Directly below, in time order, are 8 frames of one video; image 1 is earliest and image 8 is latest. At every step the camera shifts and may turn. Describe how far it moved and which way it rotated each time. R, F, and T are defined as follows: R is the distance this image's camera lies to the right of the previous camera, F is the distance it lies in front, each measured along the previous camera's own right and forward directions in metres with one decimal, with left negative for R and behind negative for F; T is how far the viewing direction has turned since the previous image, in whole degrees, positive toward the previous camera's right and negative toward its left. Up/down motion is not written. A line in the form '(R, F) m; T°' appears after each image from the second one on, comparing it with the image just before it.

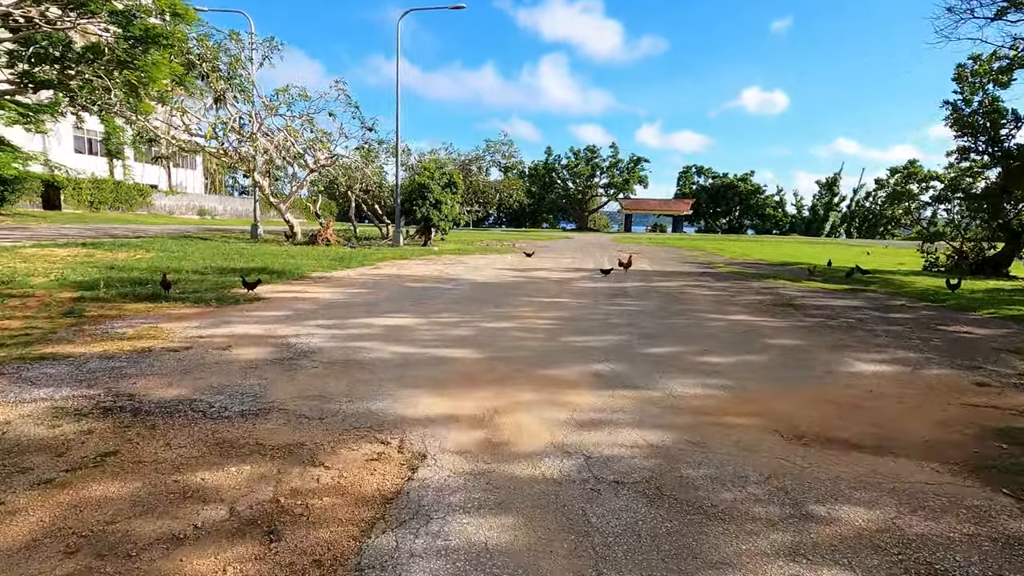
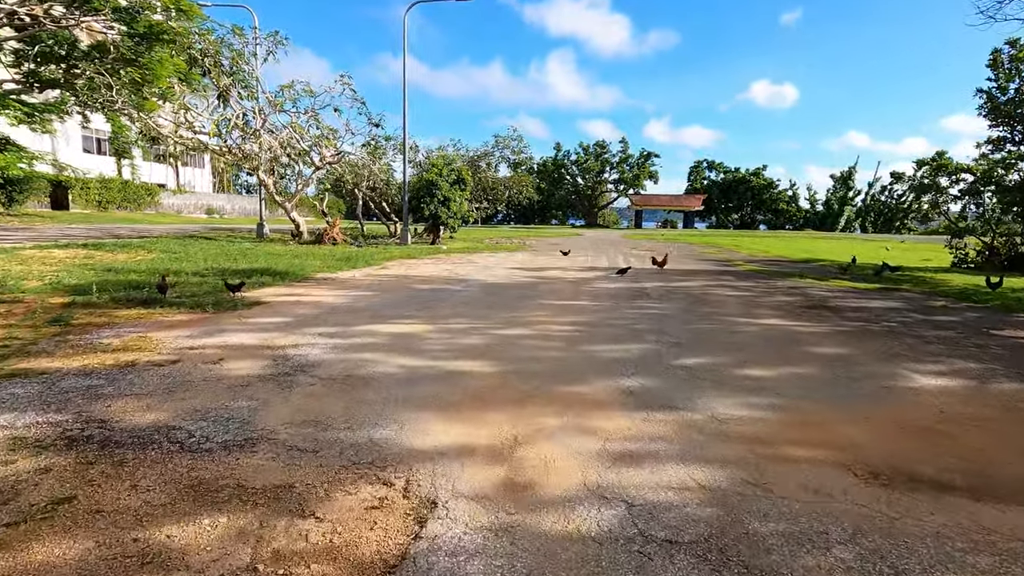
(-0.1, +0.6) m; -1°
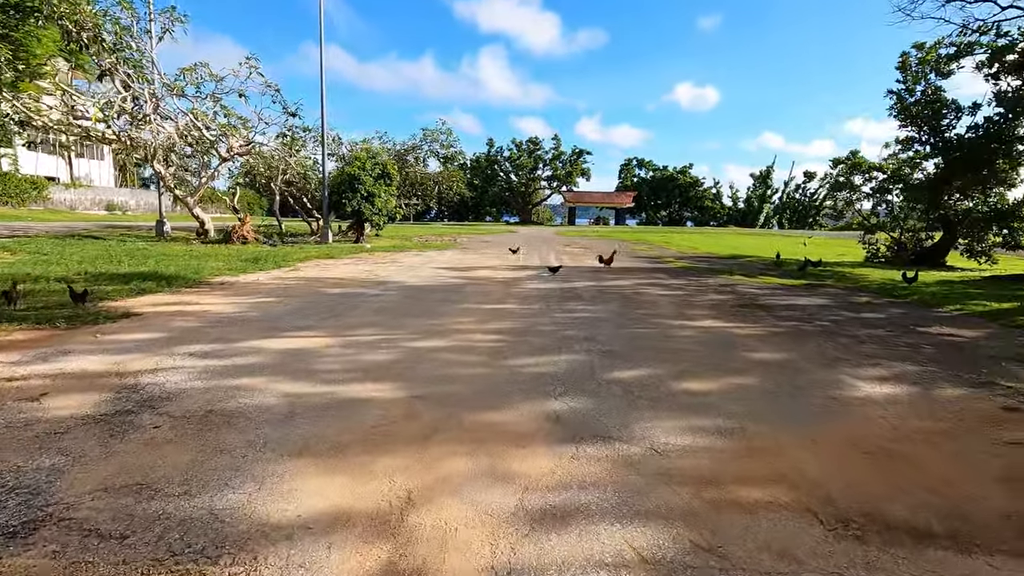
(+0.3, +0.8) m; +7°
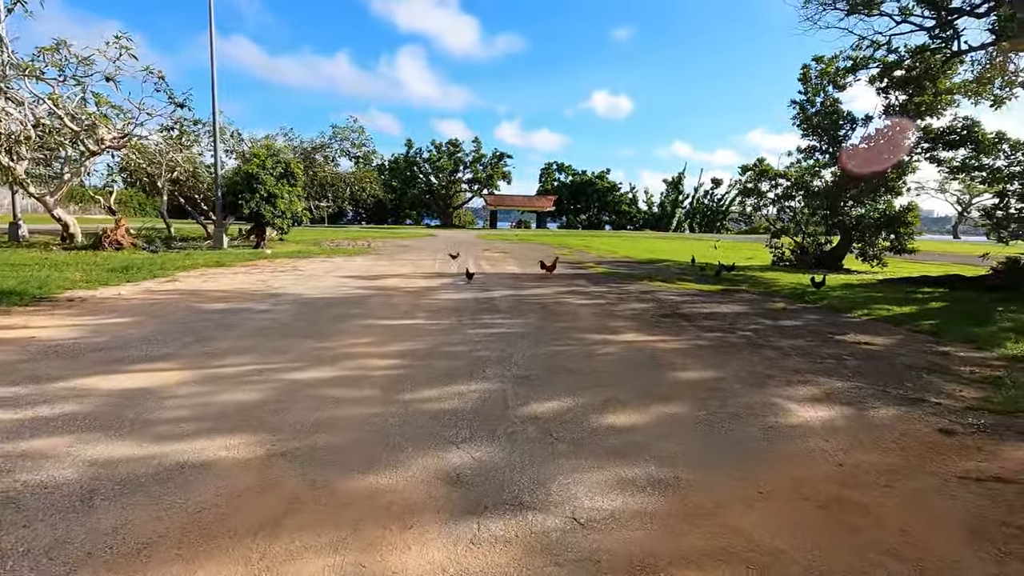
(+0.2, +0.8) m; +8°
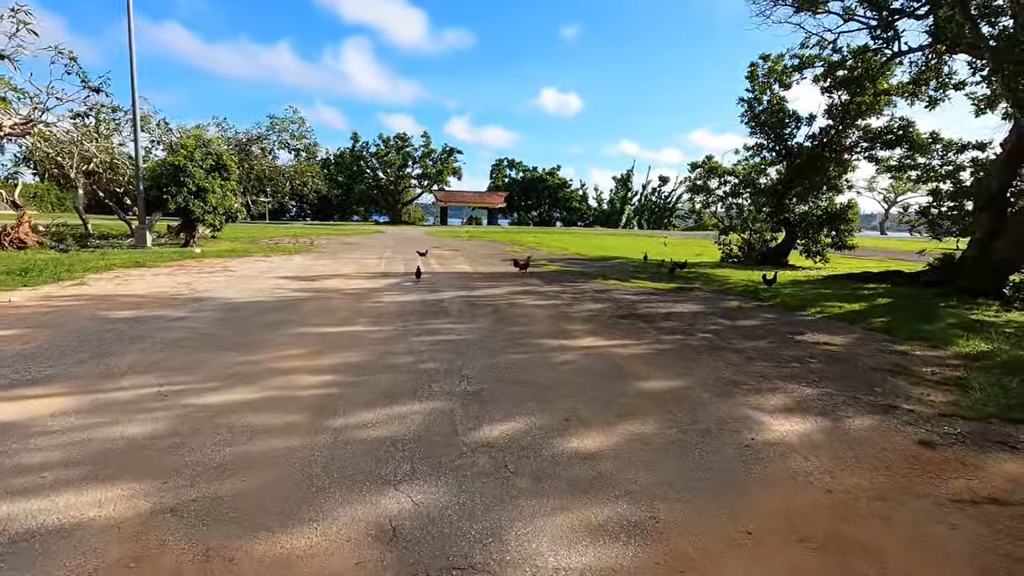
(0.0, +0.6) m; +5°
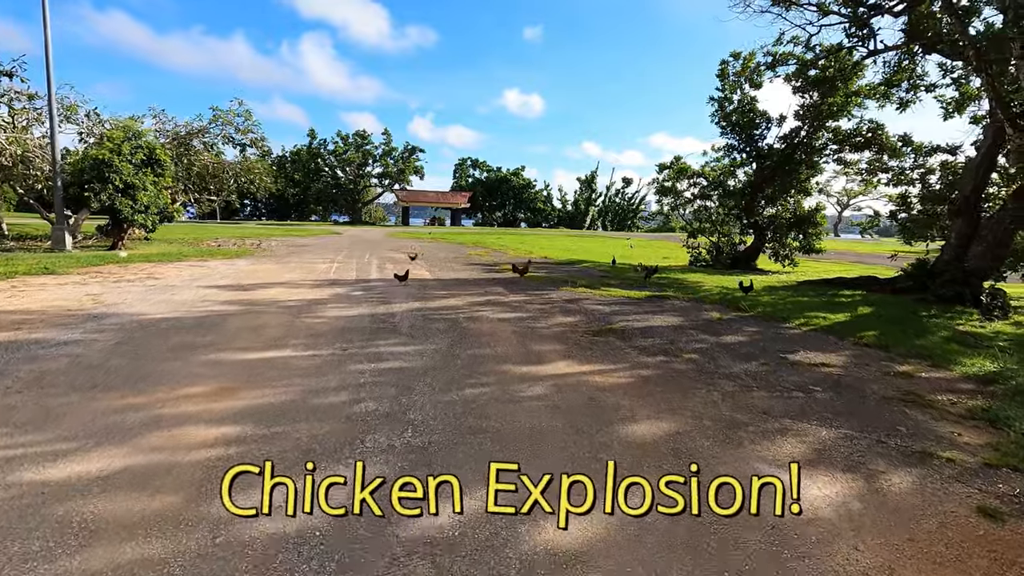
(+0.1, +1.0) m; +4°
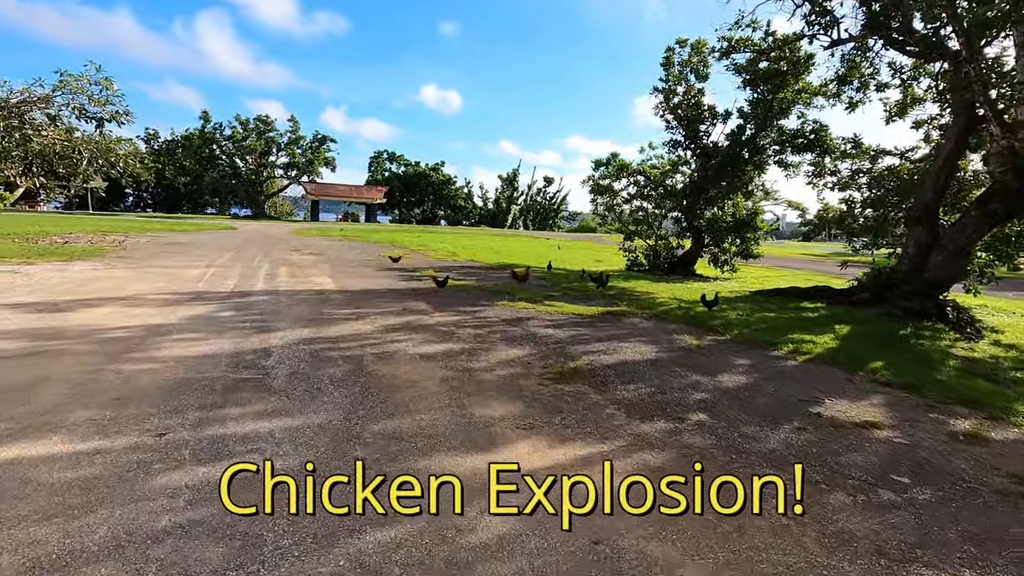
(-0.1, +2.2) m; +9°
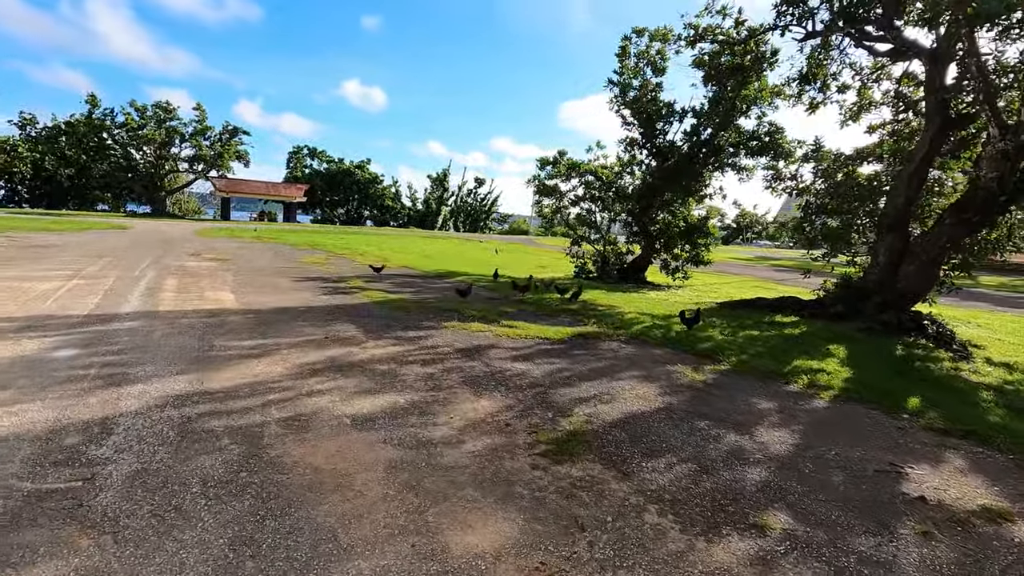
(-0.3, +1.7) m; +8°
